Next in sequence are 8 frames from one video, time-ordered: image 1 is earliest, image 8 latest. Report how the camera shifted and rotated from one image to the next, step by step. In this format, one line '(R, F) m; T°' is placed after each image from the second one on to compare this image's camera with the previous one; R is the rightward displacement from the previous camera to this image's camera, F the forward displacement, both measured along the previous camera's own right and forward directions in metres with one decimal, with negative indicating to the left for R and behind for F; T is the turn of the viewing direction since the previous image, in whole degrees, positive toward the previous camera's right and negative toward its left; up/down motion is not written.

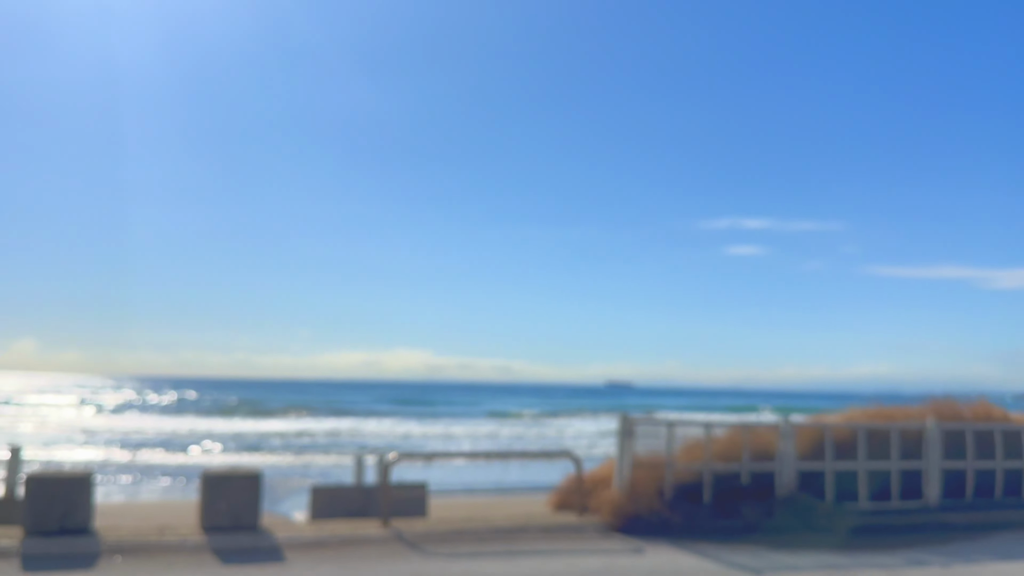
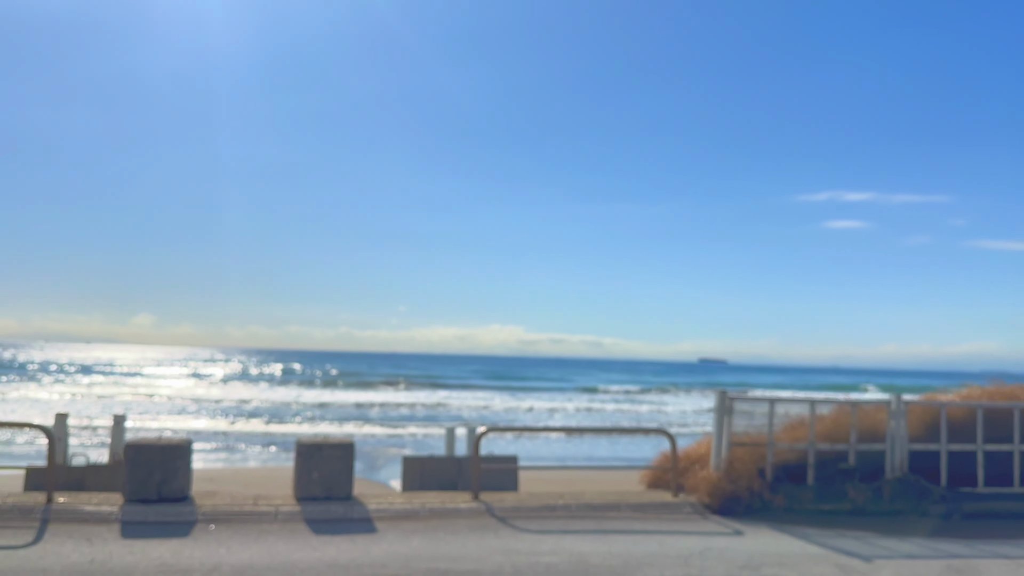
(0.0, +0.2) m; -6°
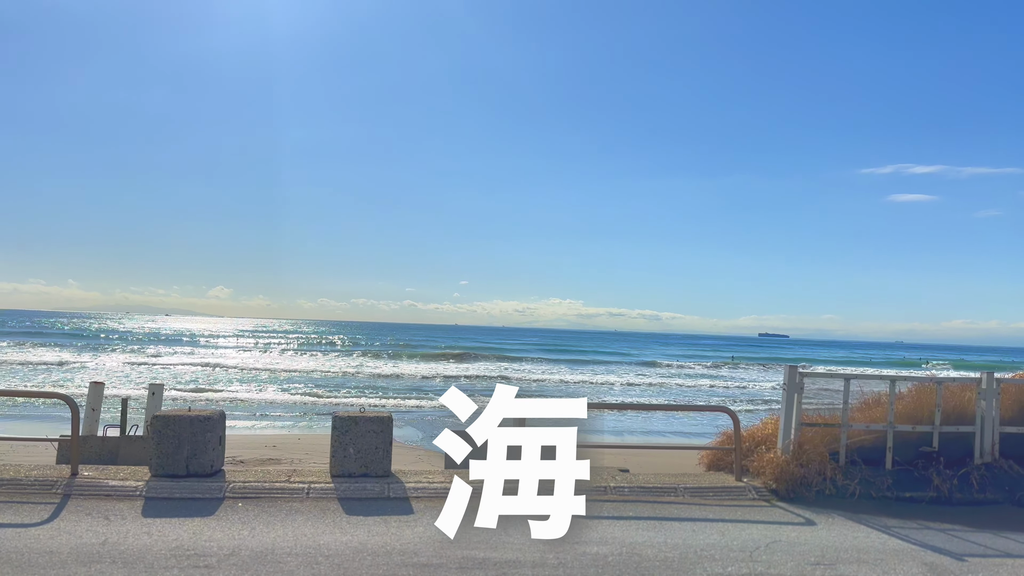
(+0.1, +0.5) m; -4°
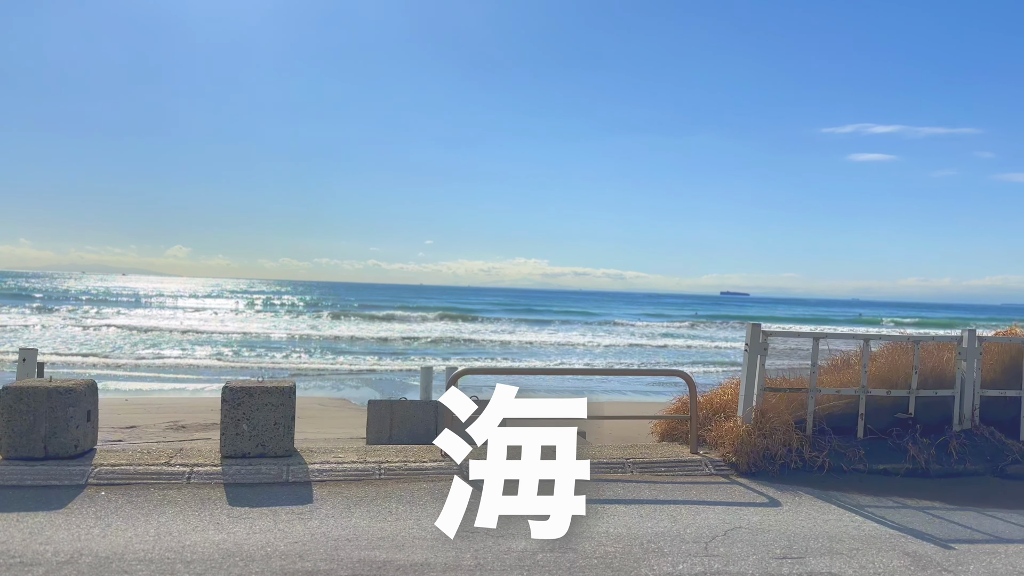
(+0.2, +0.8) m; +2°
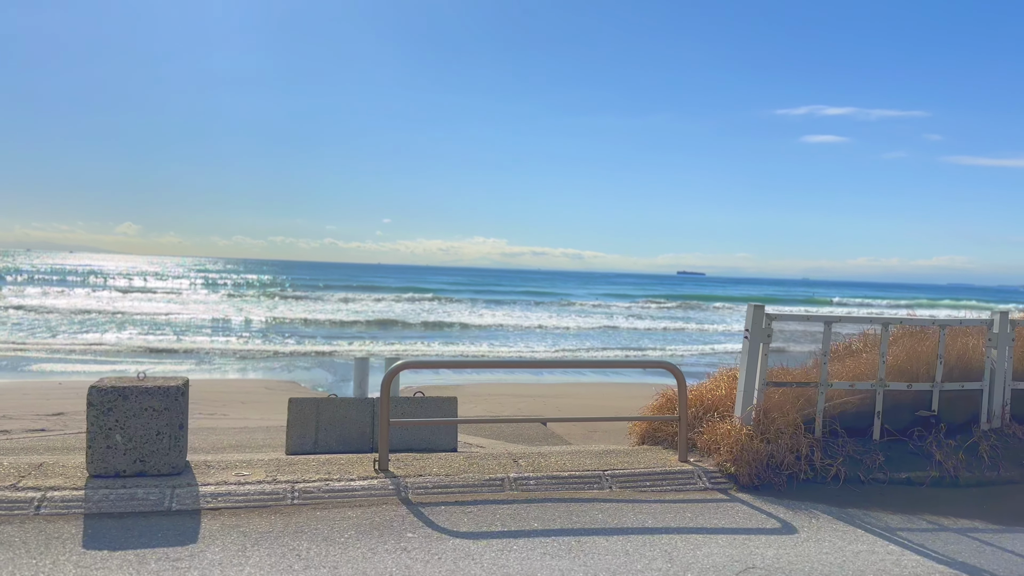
(0.0, +1.0) m; +3°
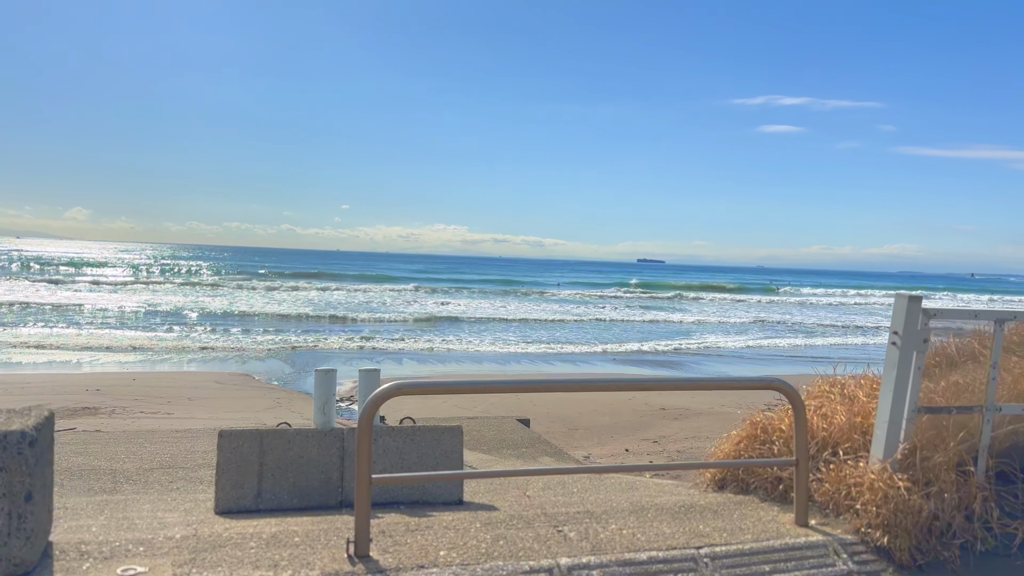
(-0.3, +1.4) m; +3°
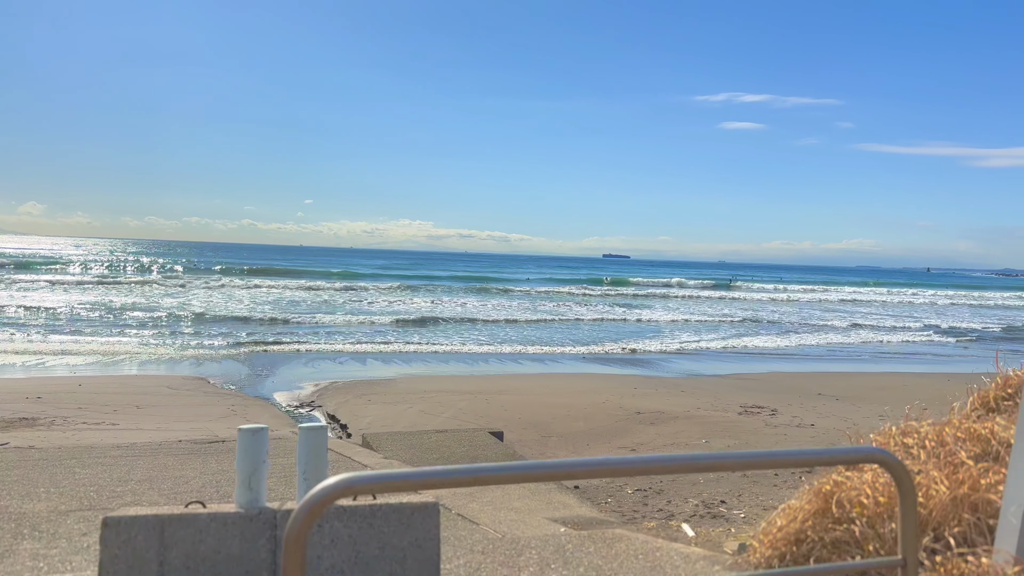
(-0.1, +0.9) m; +2°
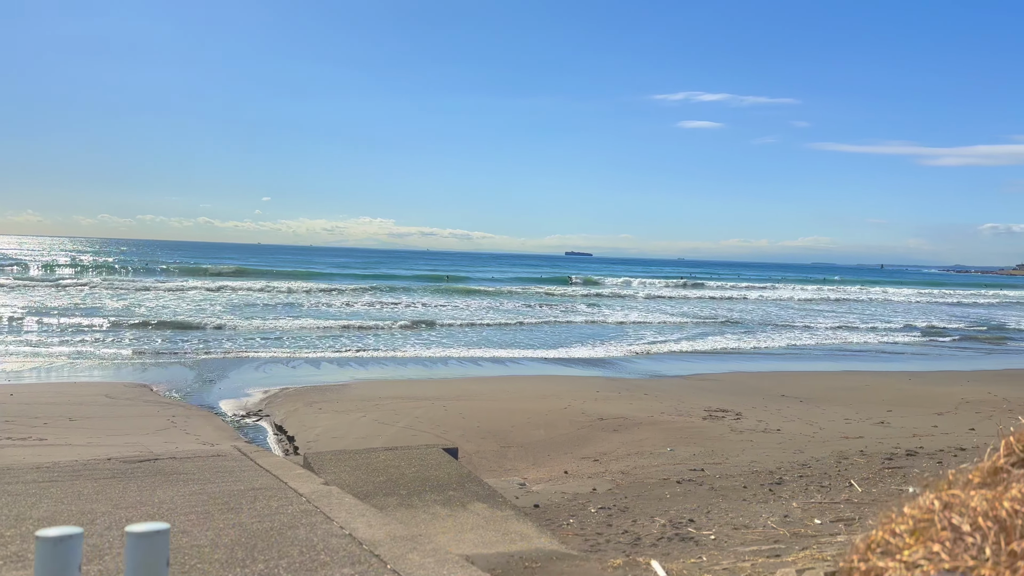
(+0.1, +0.7) m; +2°
